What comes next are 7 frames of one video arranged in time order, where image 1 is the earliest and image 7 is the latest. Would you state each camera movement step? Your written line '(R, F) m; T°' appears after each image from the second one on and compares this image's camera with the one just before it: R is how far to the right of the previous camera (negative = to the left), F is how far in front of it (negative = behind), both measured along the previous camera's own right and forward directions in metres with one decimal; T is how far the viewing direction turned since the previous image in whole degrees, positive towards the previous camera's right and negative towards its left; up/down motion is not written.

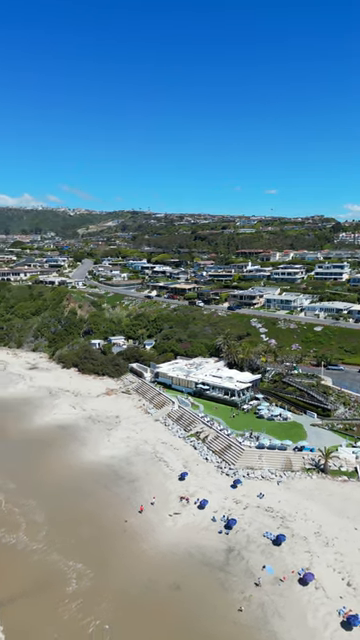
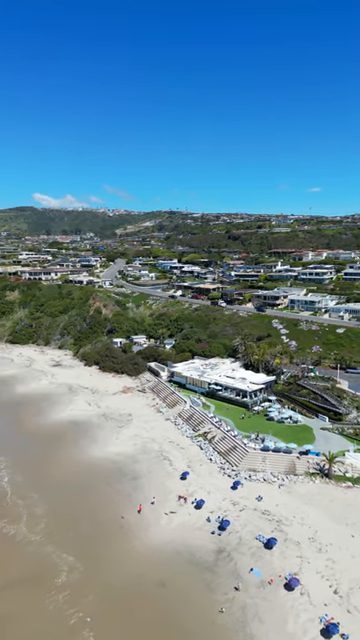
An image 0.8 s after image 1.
(+2.1, 0.0) m; -4°
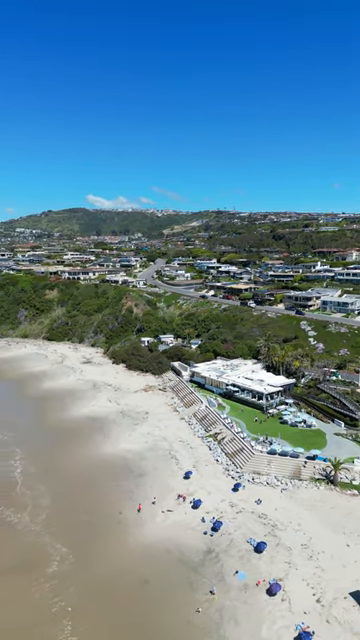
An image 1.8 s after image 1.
(+2.6, 0.0) m; -5°
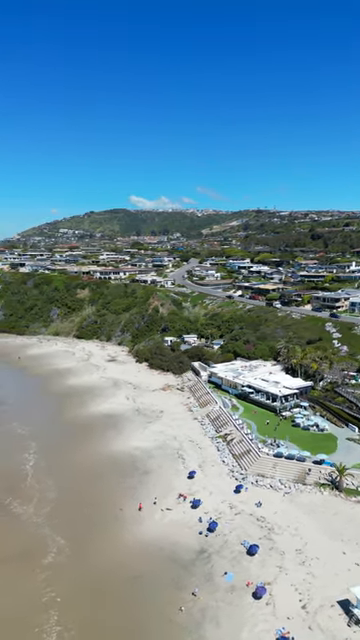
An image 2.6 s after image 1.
(+2.1, -0.1) m; -5°
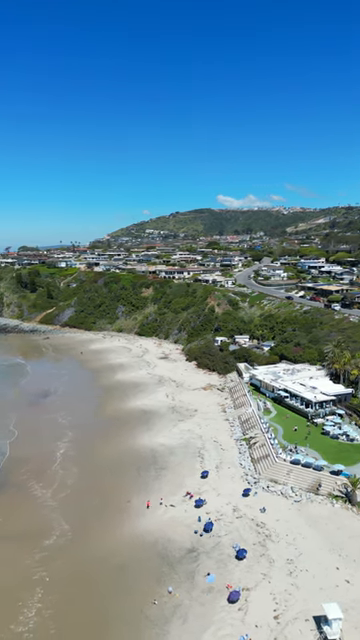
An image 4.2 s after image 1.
(+4.1, 0.0) m; -10°
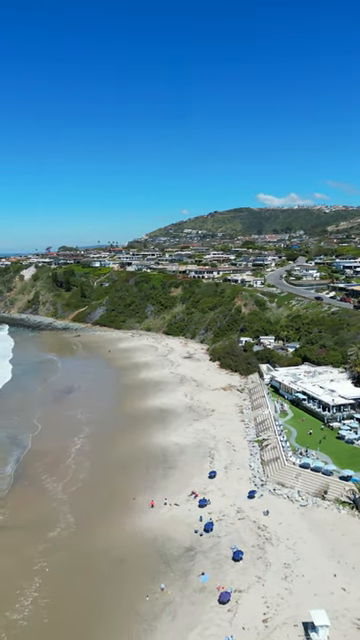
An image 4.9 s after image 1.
(+1.8, -0.1) m; -4°
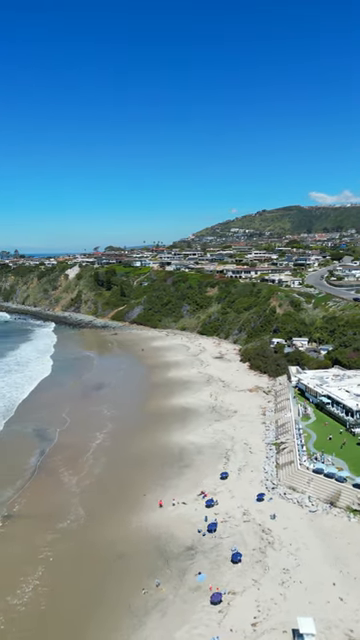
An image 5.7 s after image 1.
(+2.1, -0.1) m; -6°
